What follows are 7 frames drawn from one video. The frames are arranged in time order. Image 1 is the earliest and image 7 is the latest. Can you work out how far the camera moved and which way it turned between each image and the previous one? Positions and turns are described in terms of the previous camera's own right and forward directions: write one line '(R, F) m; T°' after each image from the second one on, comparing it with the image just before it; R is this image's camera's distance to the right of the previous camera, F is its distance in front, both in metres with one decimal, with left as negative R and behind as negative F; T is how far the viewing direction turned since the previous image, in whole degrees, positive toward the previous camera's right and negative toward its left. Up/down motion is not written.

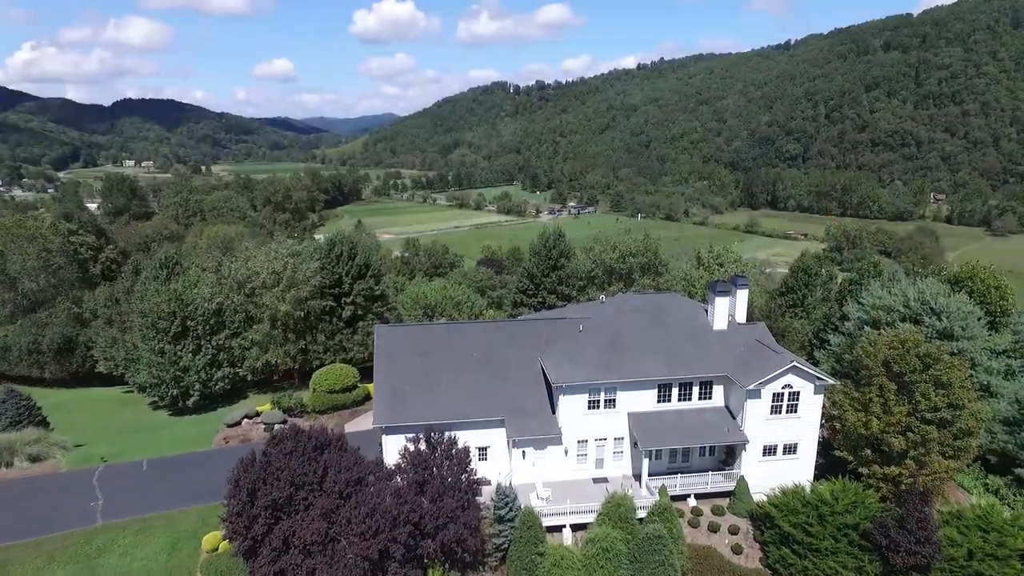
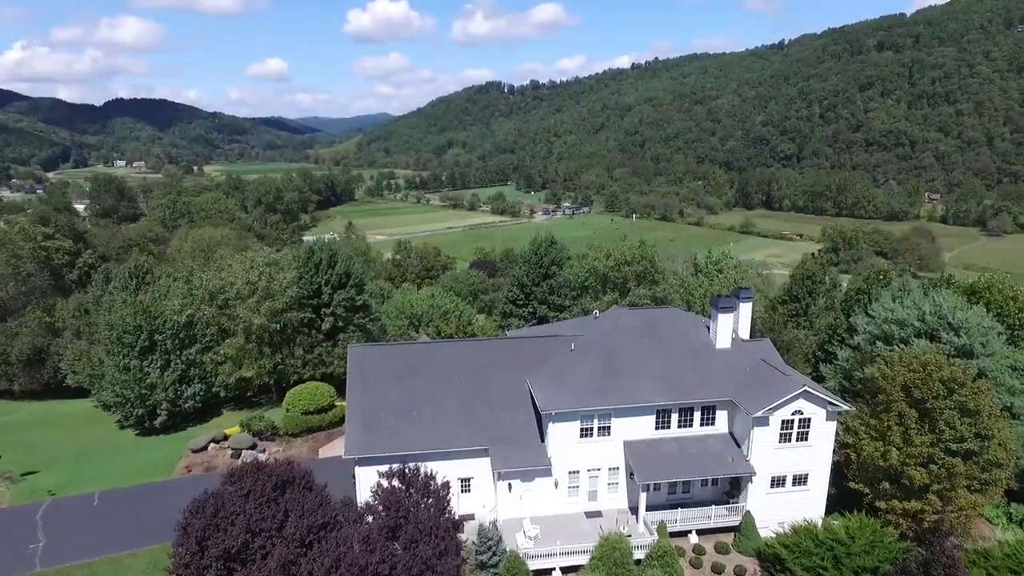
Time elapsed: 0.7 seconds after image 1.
(+0.3, +1.6) m; 0°
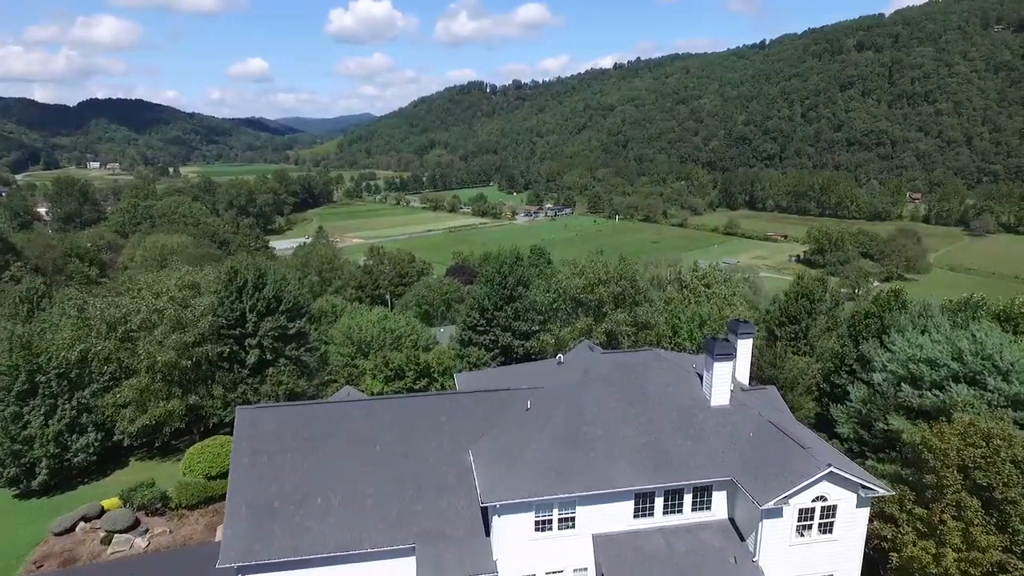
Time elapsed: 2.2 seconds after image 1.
(+1.1, +4.1) m; +1°
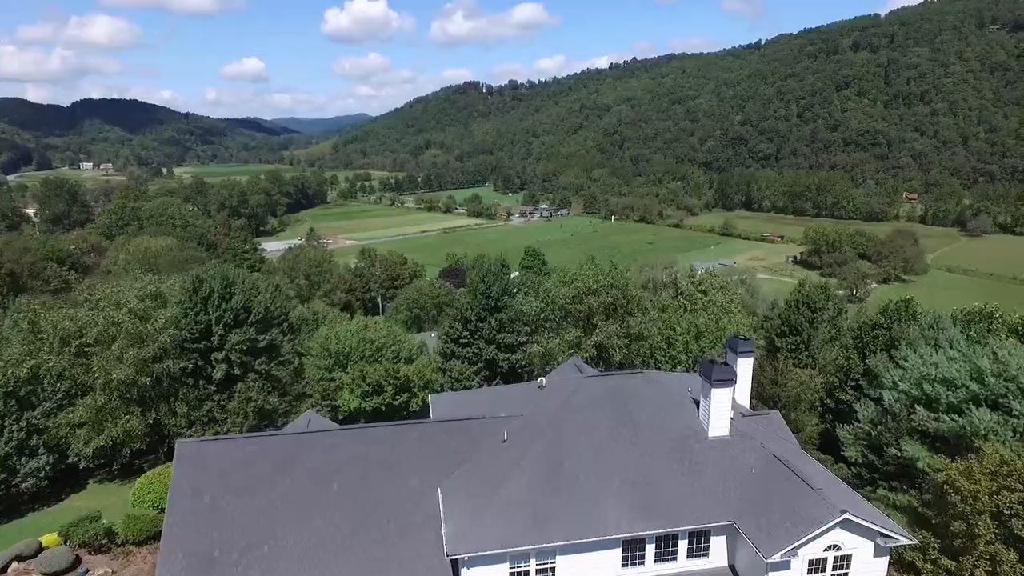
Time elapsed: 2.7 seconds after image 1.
(+0.5, +1.5) m; 0°
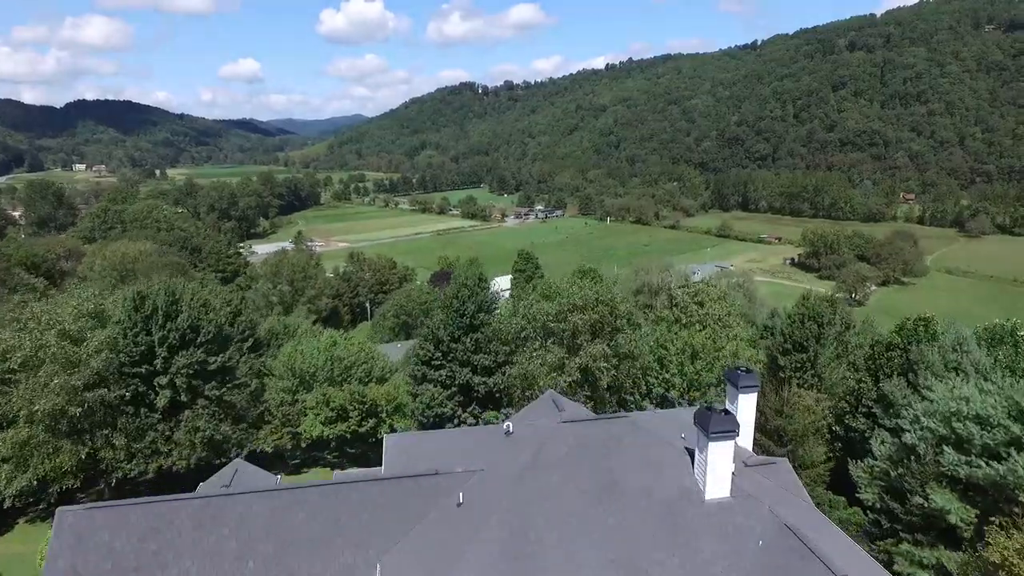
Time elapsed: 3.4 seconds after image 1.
(+0.7, +2.3) m; 0°
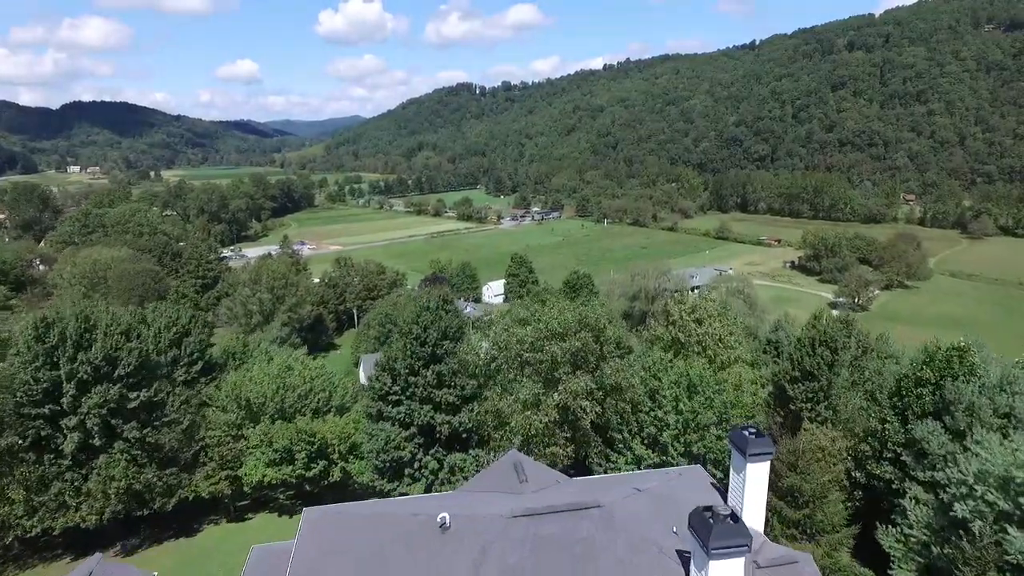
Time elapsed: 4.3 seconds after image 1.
(+0.9, +3.0) m; 0°
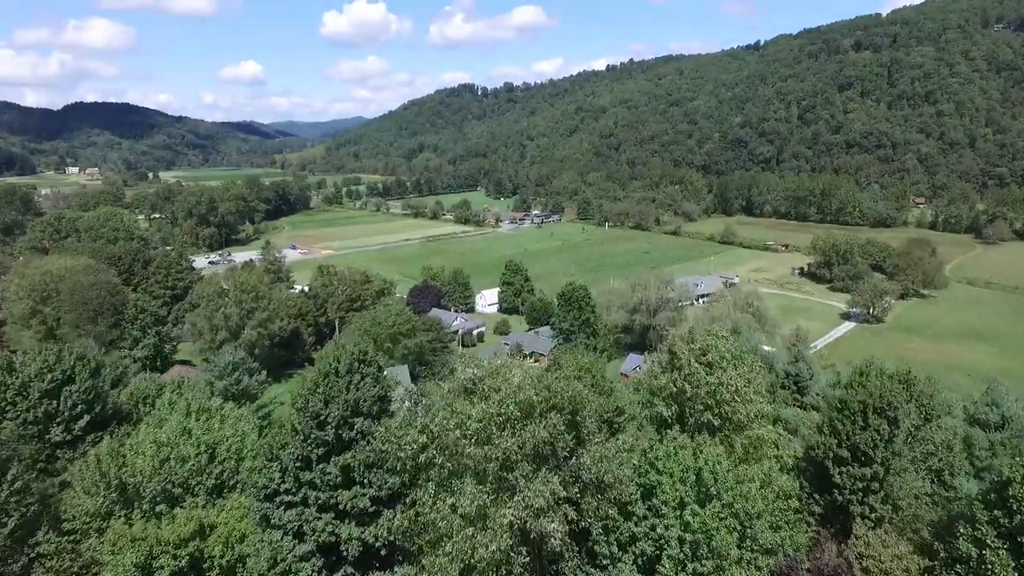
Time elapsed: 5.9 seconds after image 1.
(+1.4, +5.5) m; 0°
